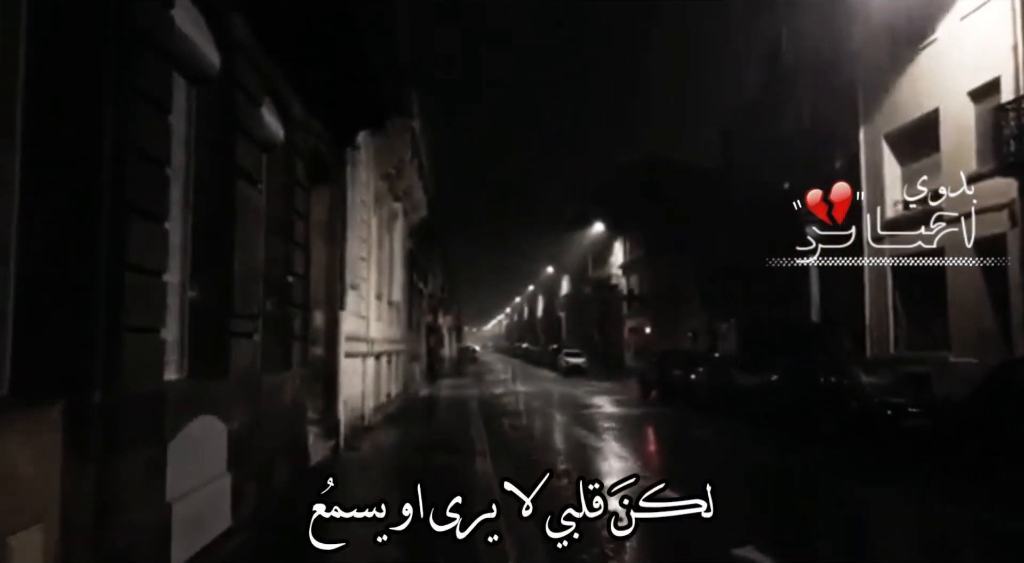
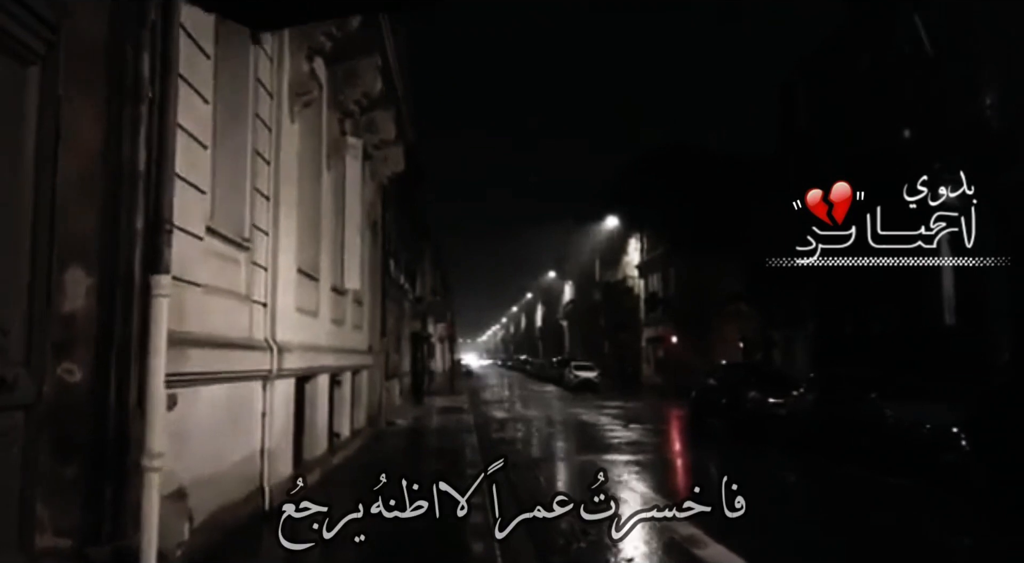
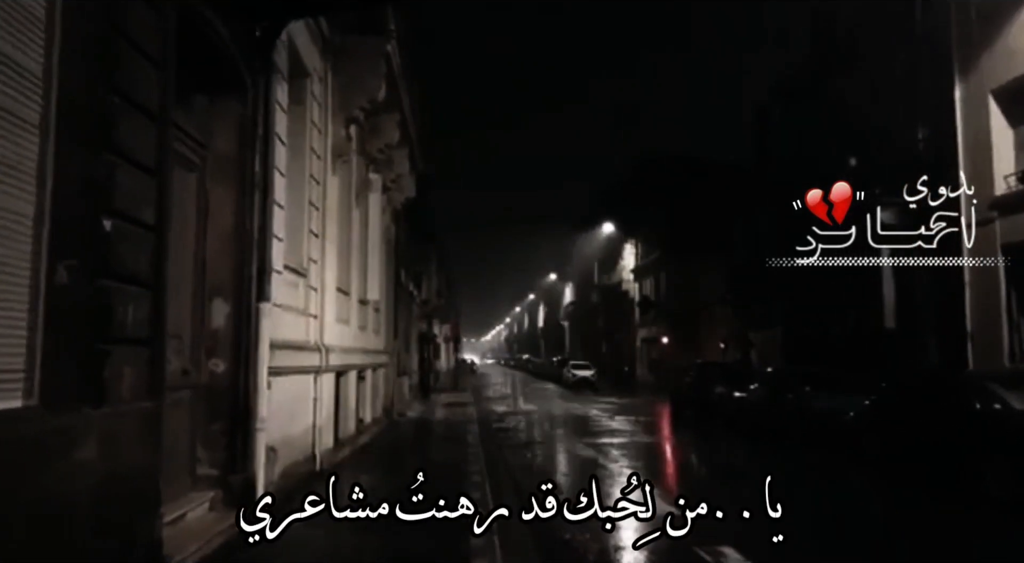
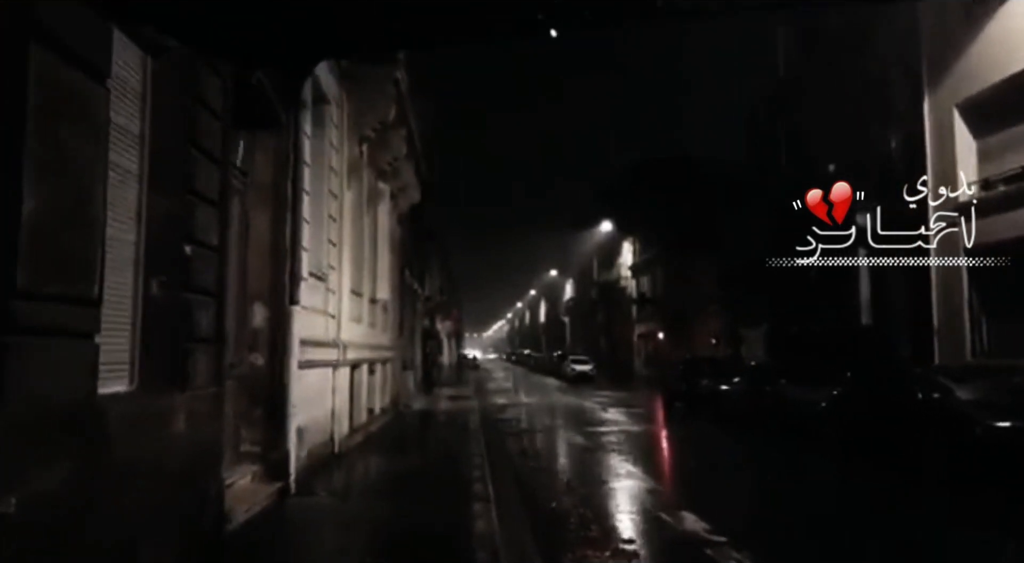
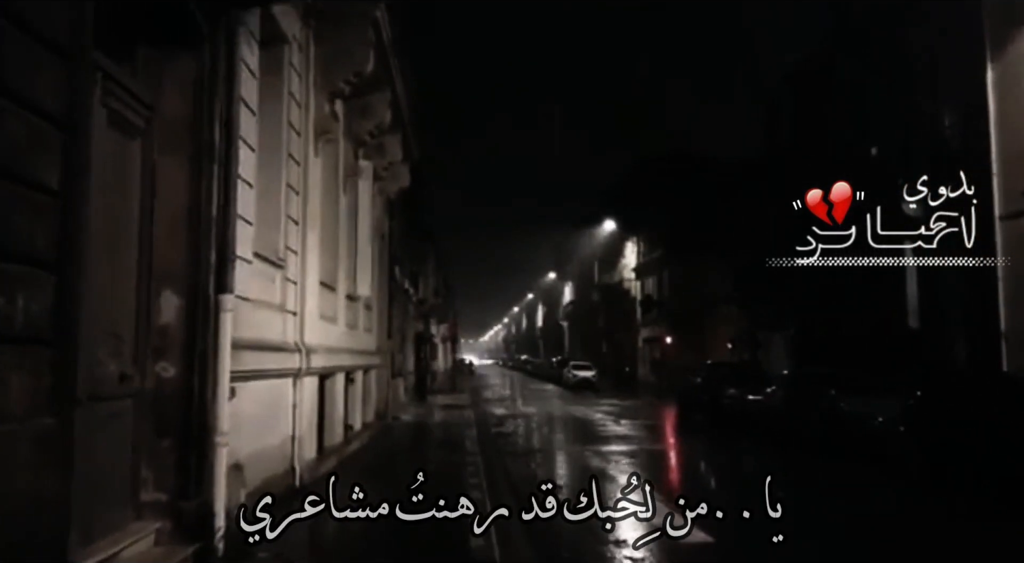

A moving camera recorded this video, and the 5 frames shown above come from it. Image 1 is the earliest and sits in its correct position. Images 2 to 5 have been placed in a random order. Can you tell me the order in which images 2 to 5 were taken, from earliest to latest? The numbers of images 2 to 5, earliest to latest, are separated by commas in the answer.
4, 3, 5, 2
